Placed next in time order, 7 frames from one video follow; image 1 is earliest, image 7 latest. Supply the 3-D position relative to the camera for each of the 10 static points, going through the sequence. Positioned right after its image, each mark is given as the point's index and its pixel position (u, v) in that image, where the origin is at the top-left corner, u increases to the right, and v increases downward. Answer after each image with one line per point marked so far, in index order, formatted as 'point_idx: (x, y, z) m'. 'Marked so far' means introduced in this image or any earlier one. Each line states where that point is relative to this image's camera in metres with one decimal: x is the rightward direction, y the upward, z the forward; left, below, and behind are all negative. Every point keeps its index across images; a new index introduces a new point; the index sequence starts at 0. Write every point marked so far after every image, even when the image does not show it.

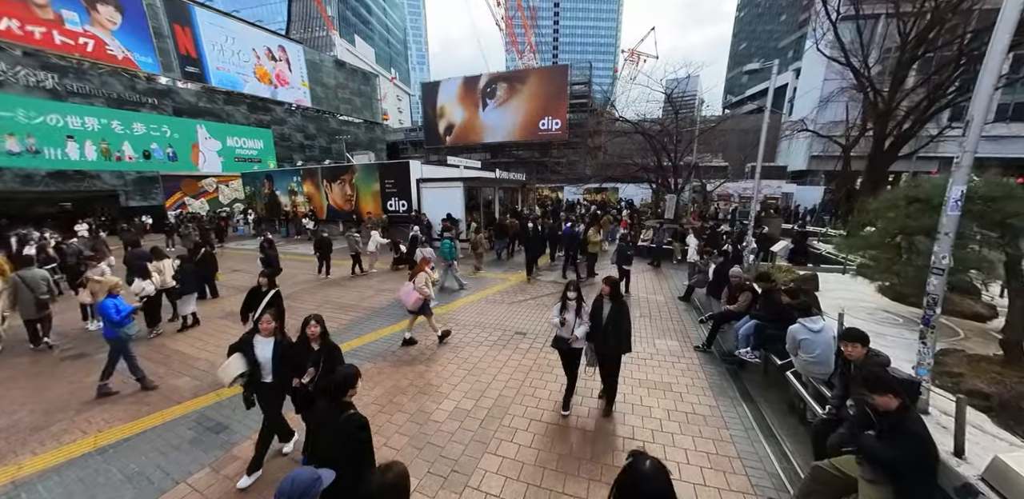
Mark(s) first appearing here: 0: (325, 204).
0: (-8.6, +2.2, +15.6) m
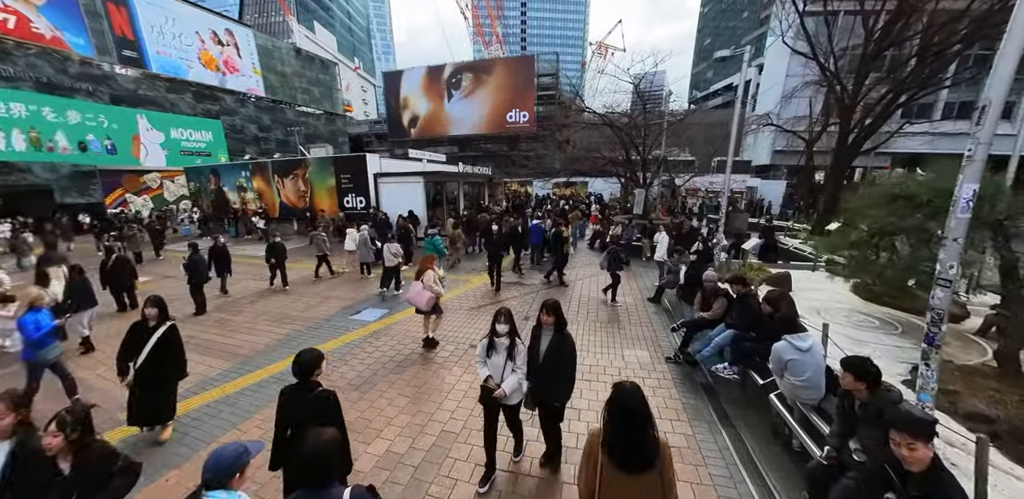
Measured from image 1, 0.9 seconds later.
0: (-10.1, +2.1, +14.2) m
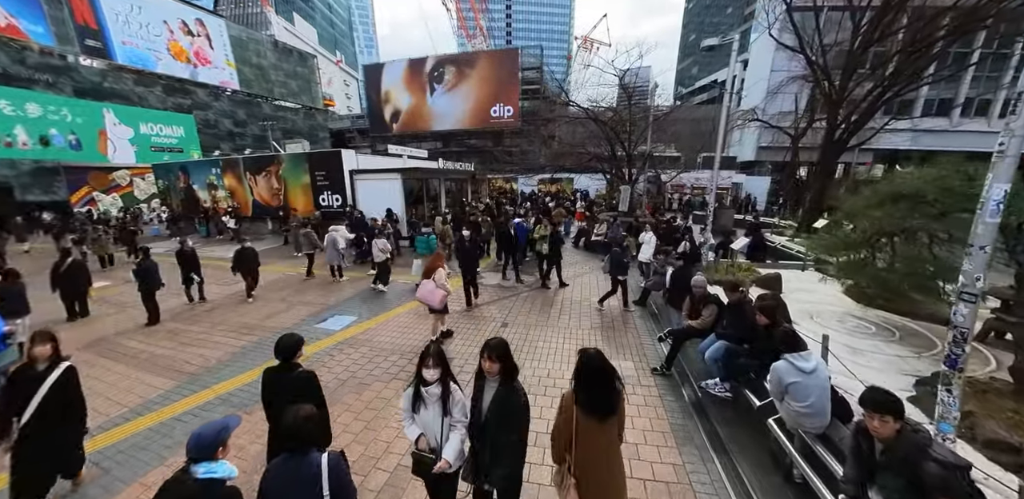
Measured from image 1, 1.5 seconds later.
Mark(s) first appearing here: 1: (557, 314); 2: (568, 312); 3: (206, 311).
0: (-10.8, +2.1, +13.4) m
1: (+0.9, -1.2, +6.1) m
2: (+1.1, -1.2, +6.2) m
3: (-6.6, -1.3, +7.1) m
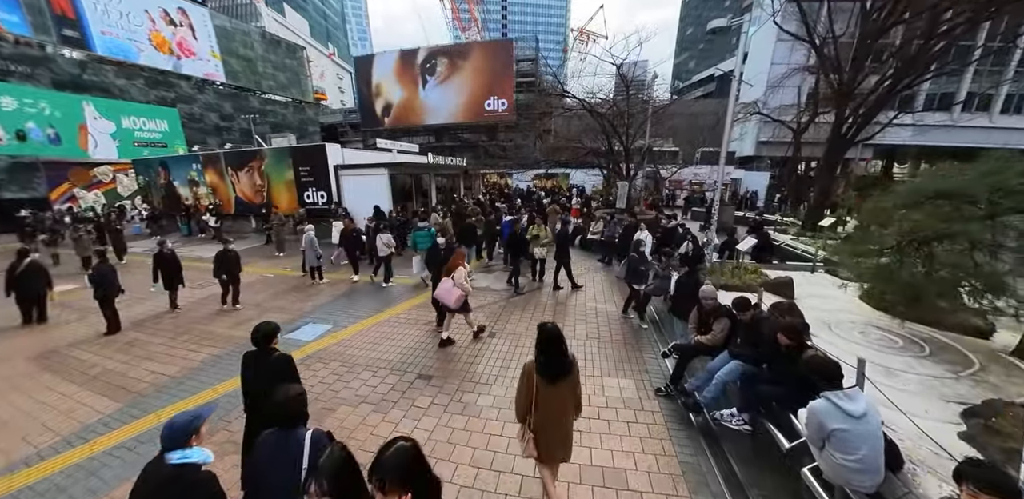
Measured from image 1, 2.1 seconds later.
0: (-11.0, +2.1, +12.8) m
1: (+0.7, -1.2, +5.6) m
2: (+0.9, -1.2, +5.7) m
3: (-6.8, -1.3, +6.5) m
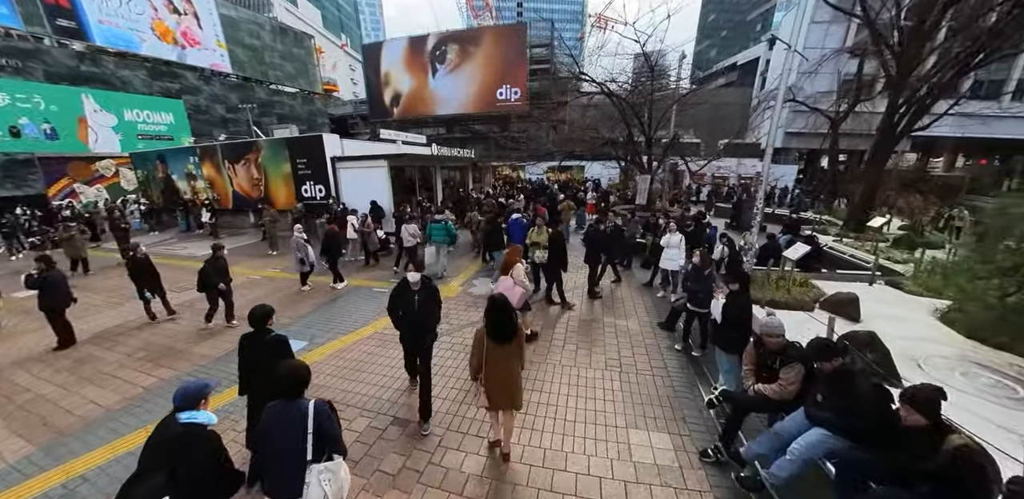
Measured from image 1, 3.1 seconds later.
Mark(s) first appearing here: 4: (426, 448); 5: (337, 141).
0: (-10.7, +2.3, +12.3) m
1: (+0.7, -1.4, +4.7) m
2: (+1.0, -1.3, +4.8) m
3: (-6.7, -1.3, +5.9) m
4: (-0.8, -1.7, +2.9) m
5: (-6.0, +3.7, +11.2) m
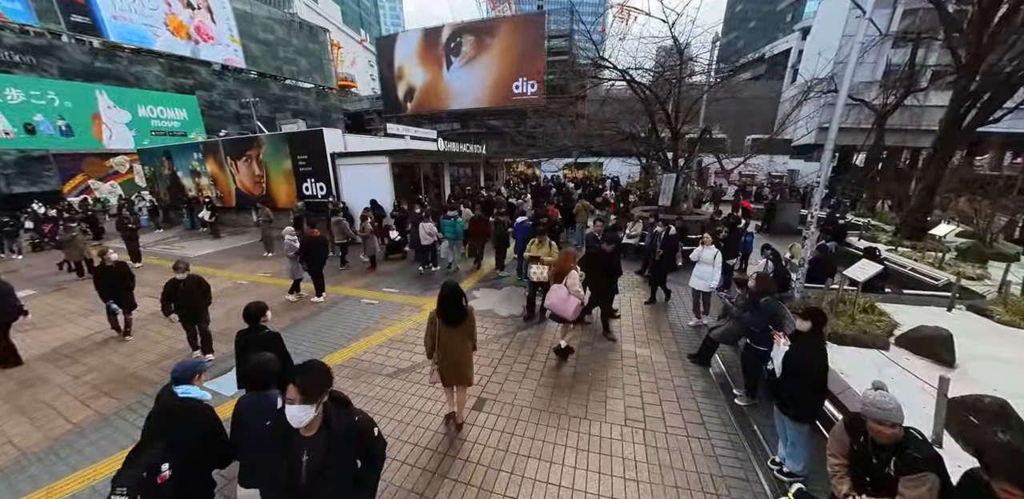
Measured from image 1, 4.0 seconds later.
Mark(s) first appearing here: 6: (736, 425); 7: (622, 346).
0: (-10.3, +2.3, +11.9) m
1: (+0.7, -1.6, +3.9) m
2: (+1.0, -1.5, +4.0) m
3: (-6.6, -1.4, +5.5) m
4: (-0.9, -1.9, +2.1) m
5: (-5.6, +3.7, +10.6) m
6: (+2.2, -1.7, +3.3) m
7: (+1.6, -1.4, +4.7) m
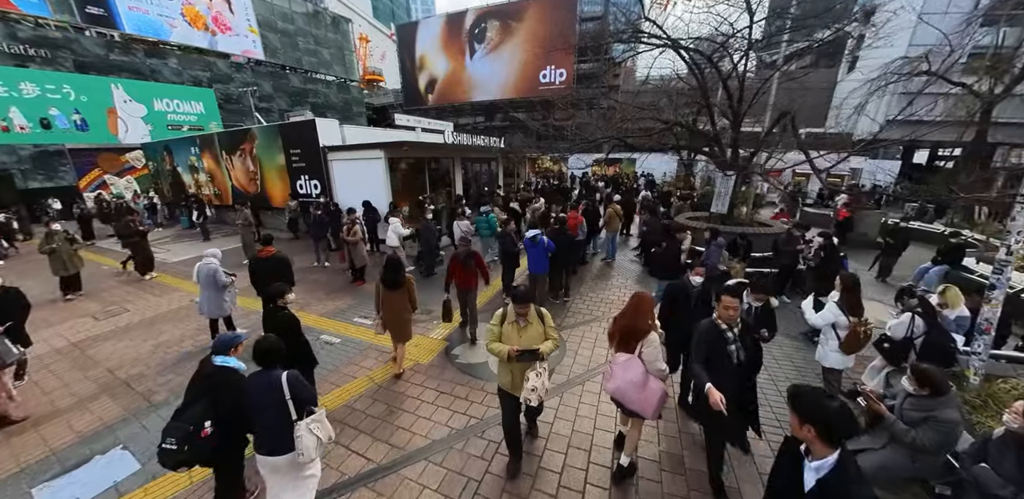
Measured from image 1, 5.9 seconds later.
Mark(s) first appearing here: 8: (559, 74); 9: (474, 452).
0: (-9.6, +2.2, +11.0) m
1: (+0.6, -2.0, +2.2) m
2: (+0.8, -2.0, +2.3) m
3: (-6.6, -1.7, +4.4) m
4: (-1.2, -2.4, +0.6) m
5: (-5.1, +3.5, +9.4) m
6: (+2.0, -2.2, +1.5) m
7: (+1.5, -1.8, +3.0) m
8: (+2.8, +10.8, +19.9) m
9: (-0.3, -1.8, +3.1) m
